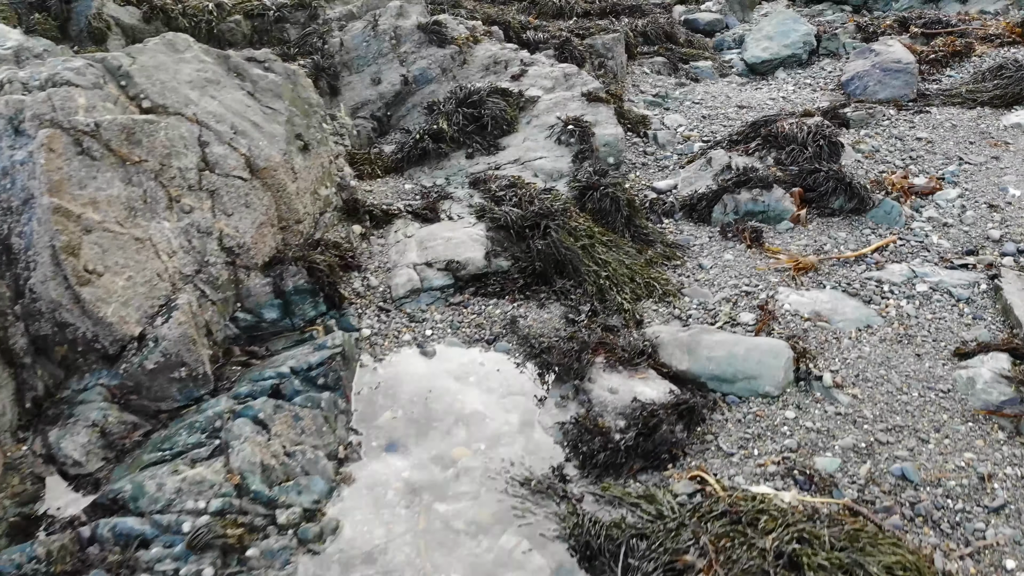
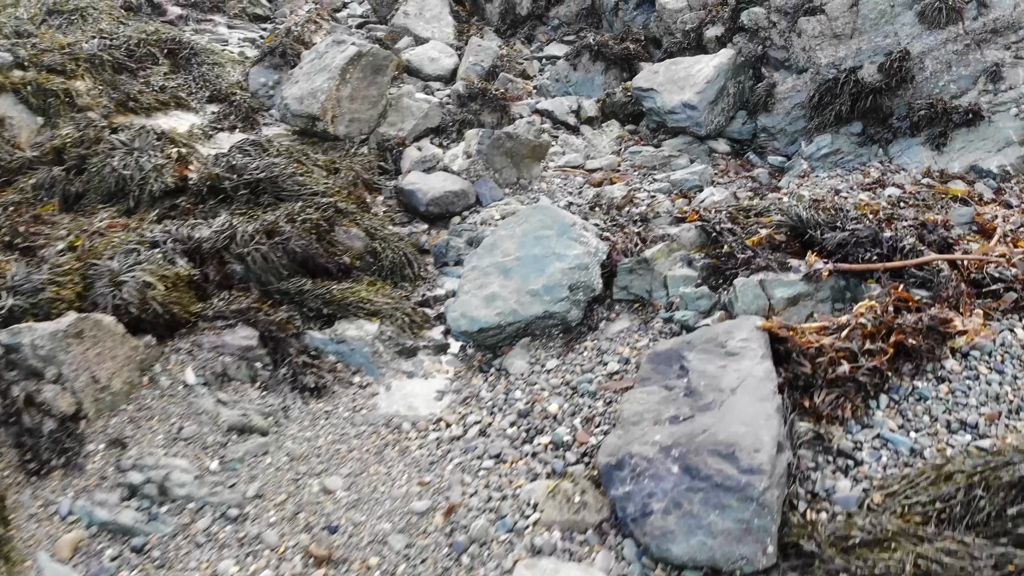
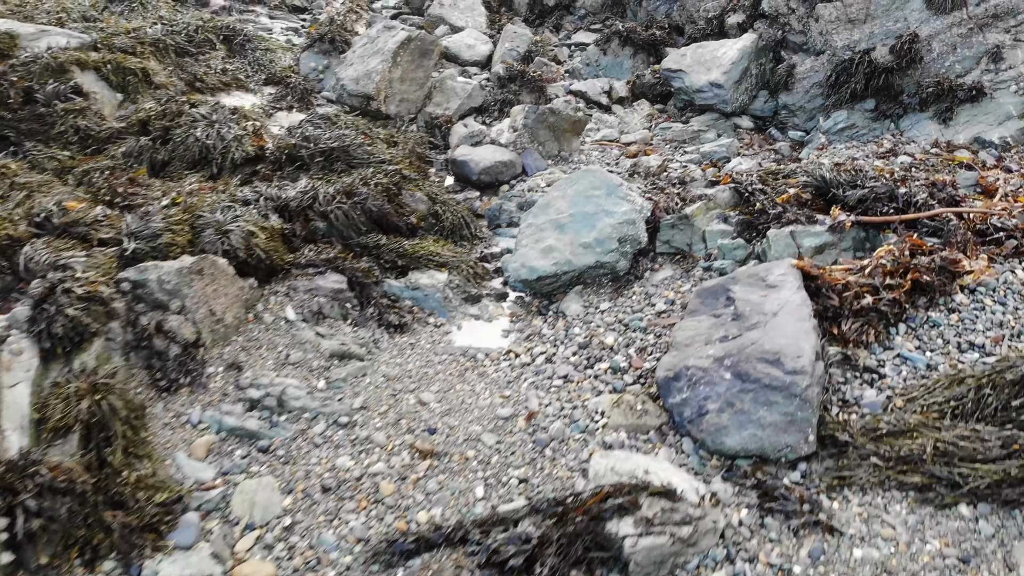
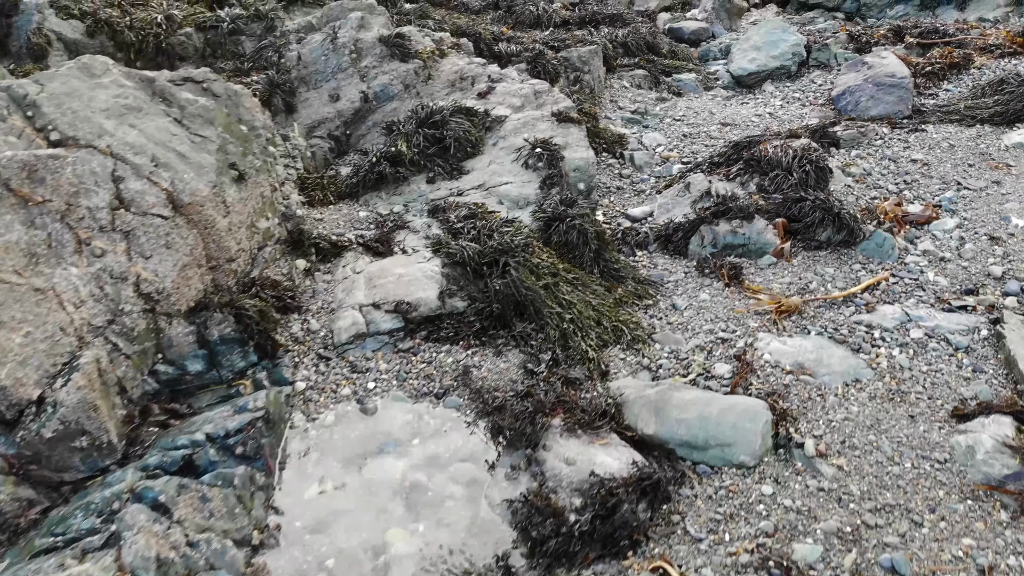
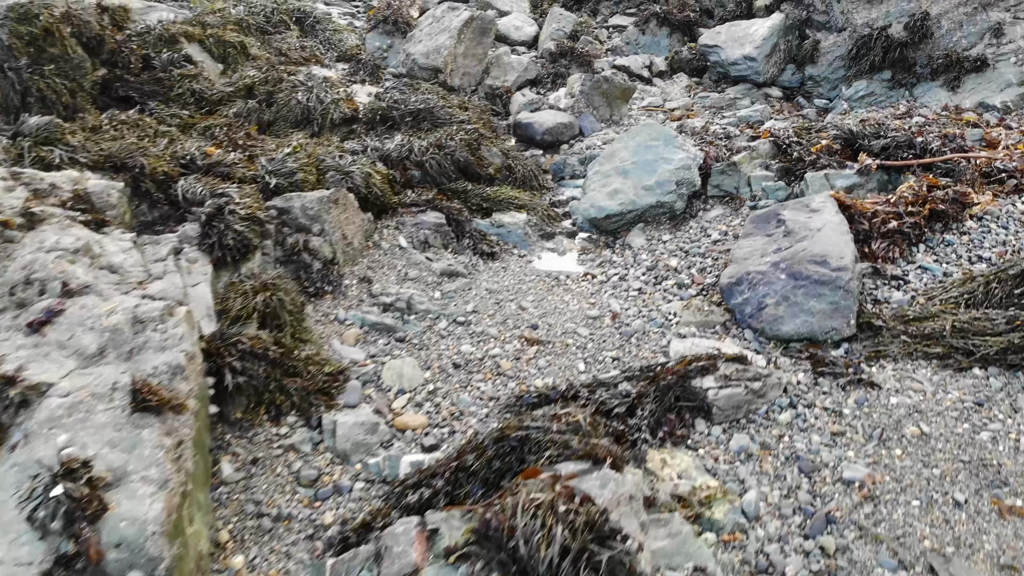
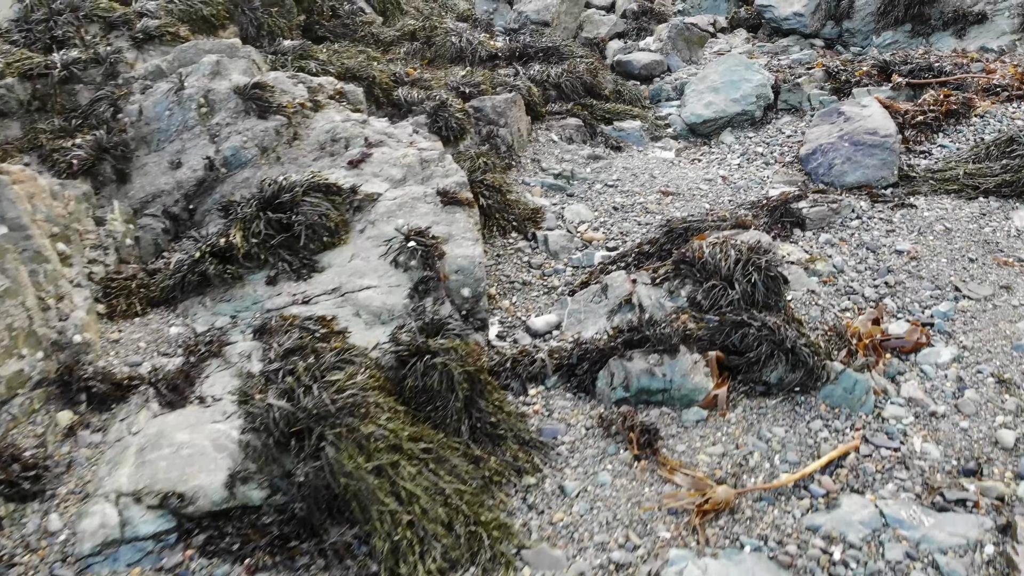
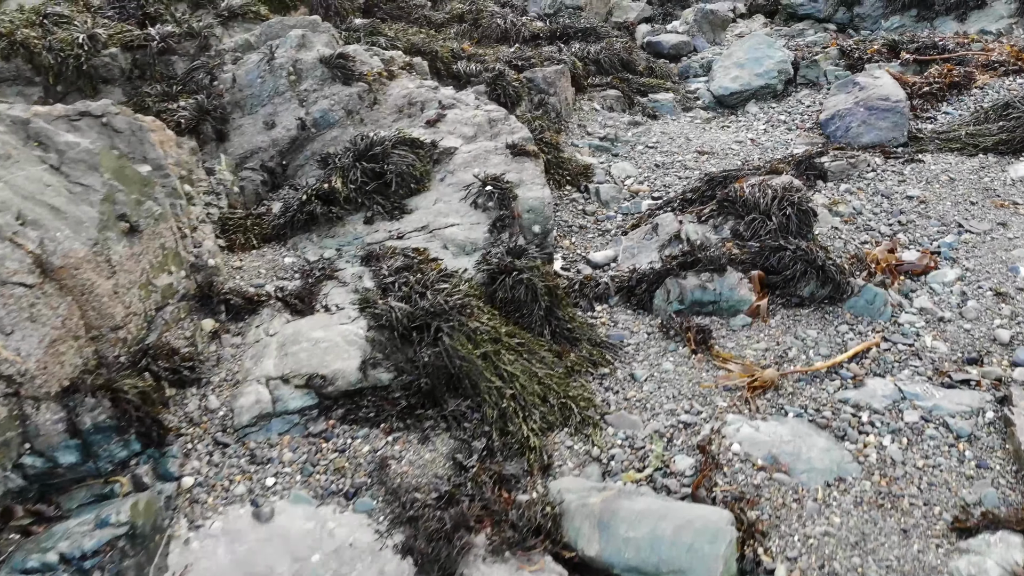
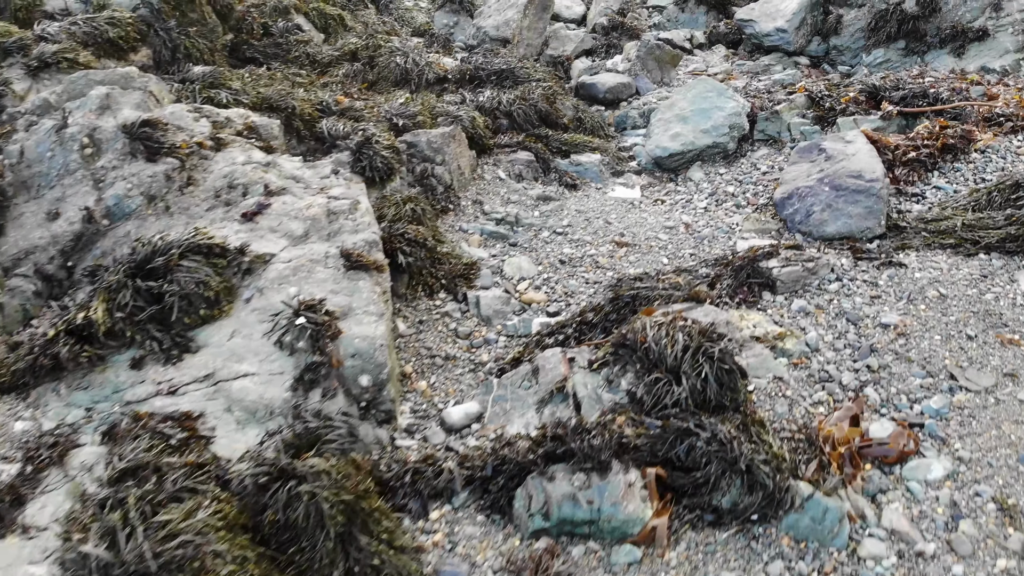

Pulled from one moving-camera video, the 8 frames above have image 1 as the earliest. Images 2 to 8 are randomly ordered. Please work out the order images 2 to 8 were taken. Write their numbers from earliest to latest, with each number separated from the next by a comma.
4, 7, 6, 8, 5, 3, 2
